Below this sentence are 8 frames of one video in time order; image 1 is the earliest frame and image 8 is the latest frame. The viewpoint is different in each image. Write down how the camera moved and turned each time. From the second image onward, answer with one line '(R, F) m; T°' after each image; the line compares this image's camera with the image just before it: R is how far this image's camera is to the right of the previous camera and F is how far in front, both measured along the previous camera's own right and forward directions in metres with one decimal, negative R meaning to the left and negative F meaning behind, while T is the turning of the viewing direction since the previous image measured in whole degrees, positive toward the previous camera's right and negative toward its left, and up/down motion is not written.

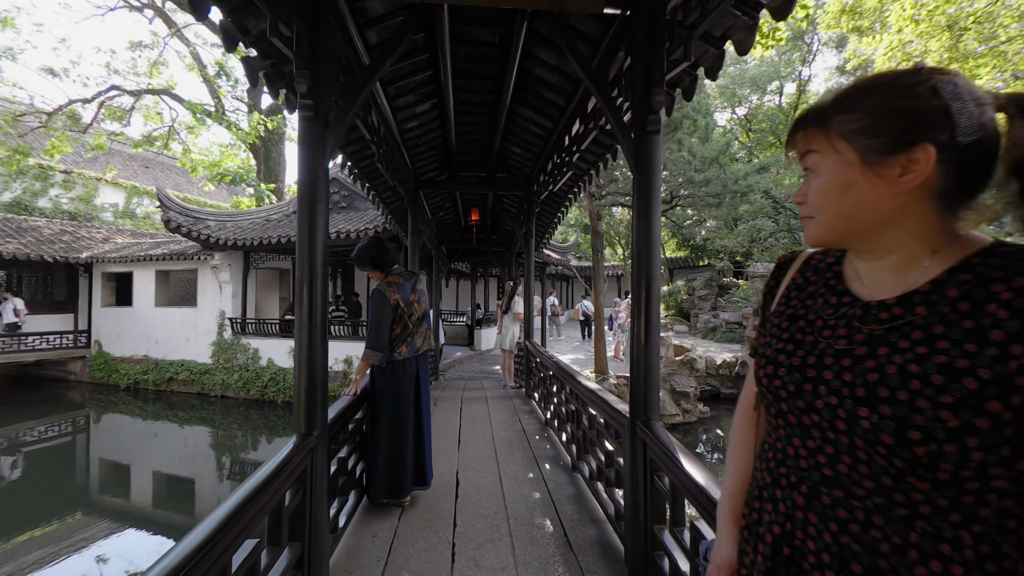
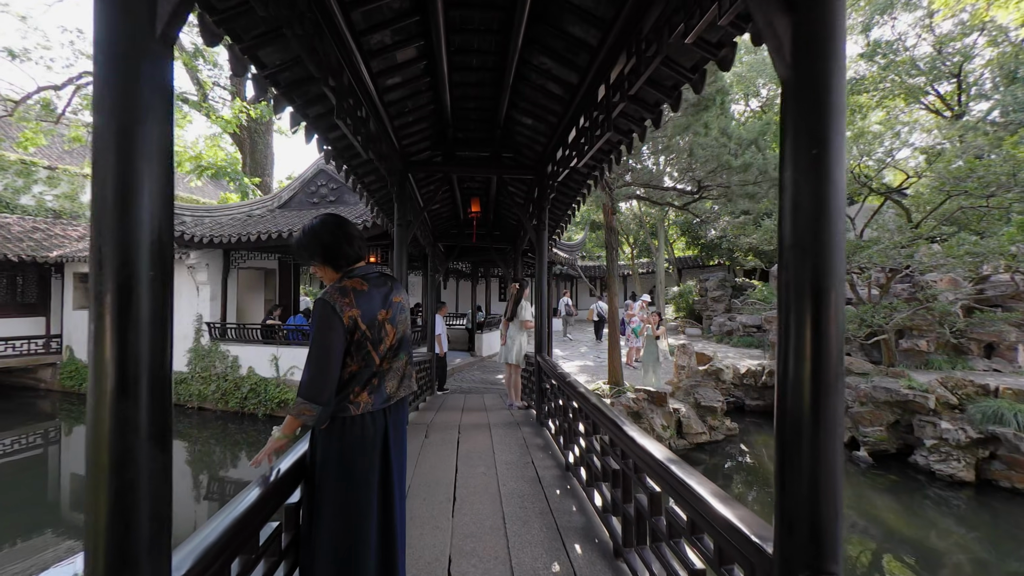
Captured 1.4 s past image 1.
(-0.1, +0.9) m; 0°
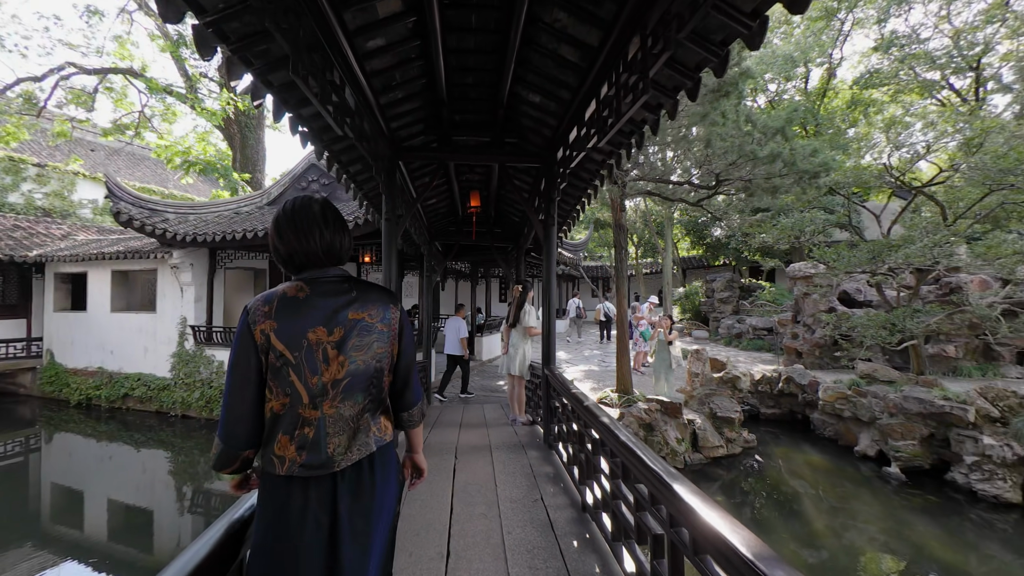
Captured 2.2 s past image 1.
(0.0, +0.5) m; 0°
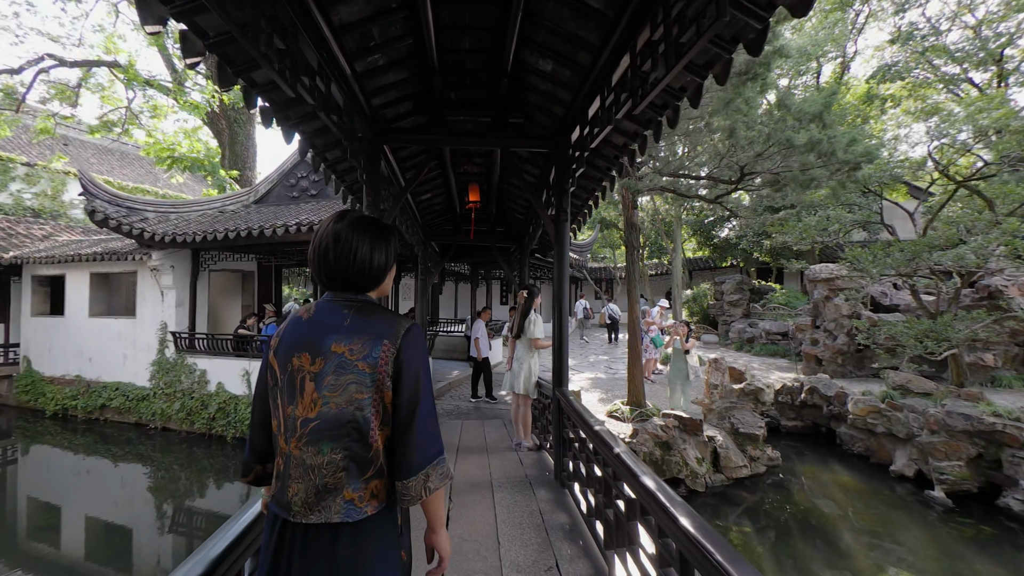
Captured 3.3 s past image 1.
(0.0, +0.6) m; 0°
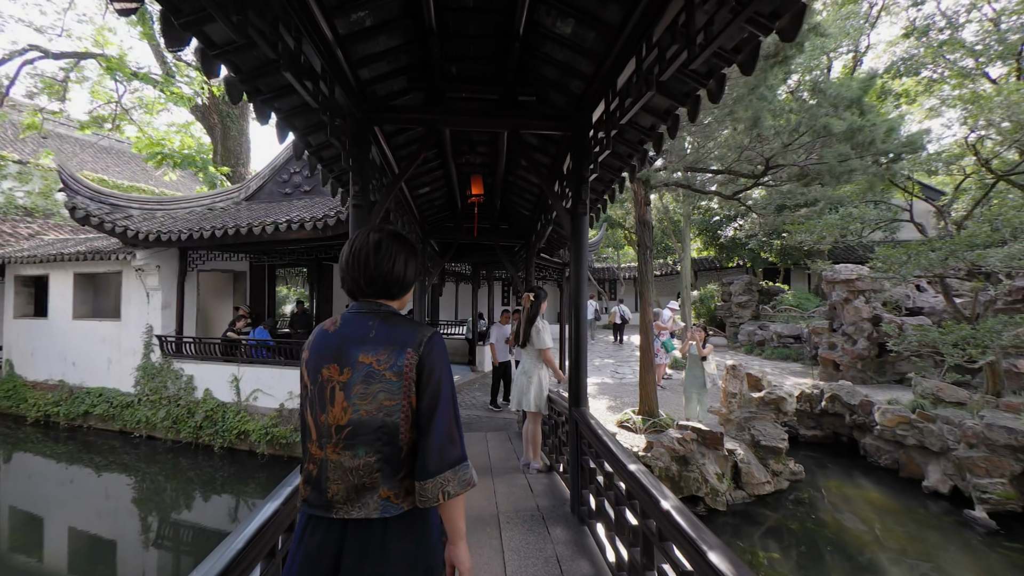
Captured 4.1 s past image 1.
(-0.1, +0.4) m; 0°
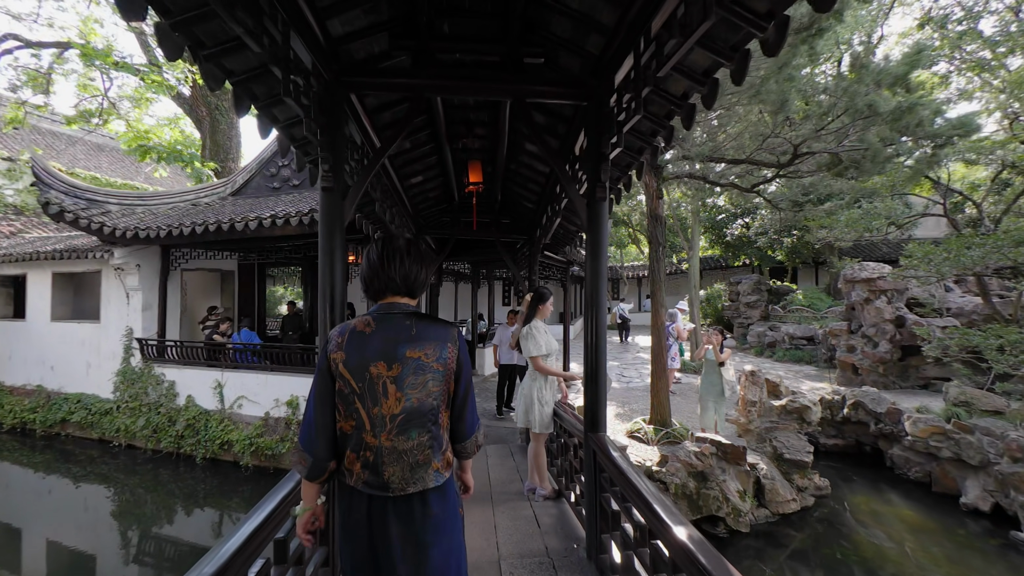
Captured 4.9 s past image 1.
(0.0, +0.5) m; 0°
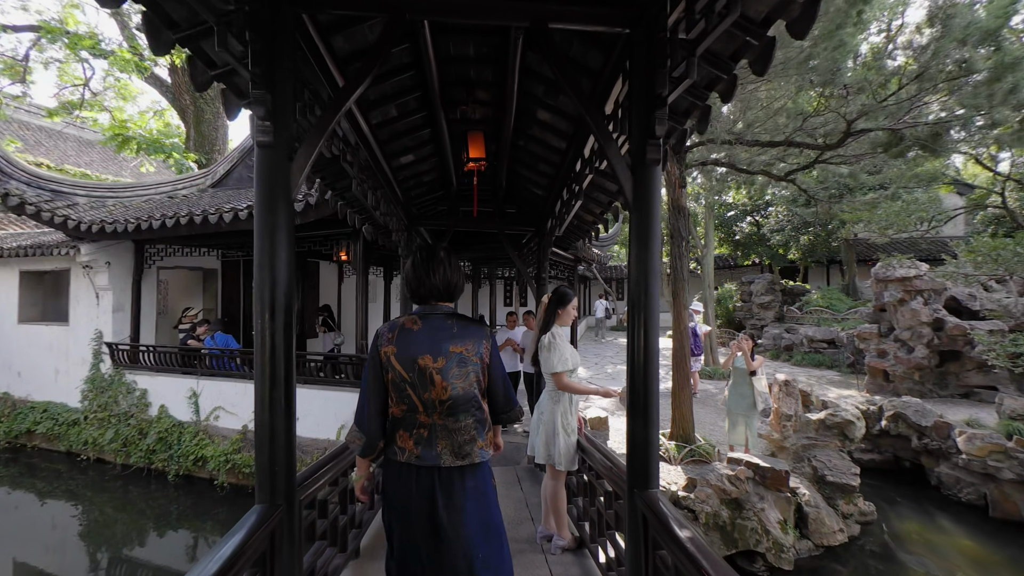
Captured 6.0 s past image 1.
(-0.1, +0.6) m; 0°
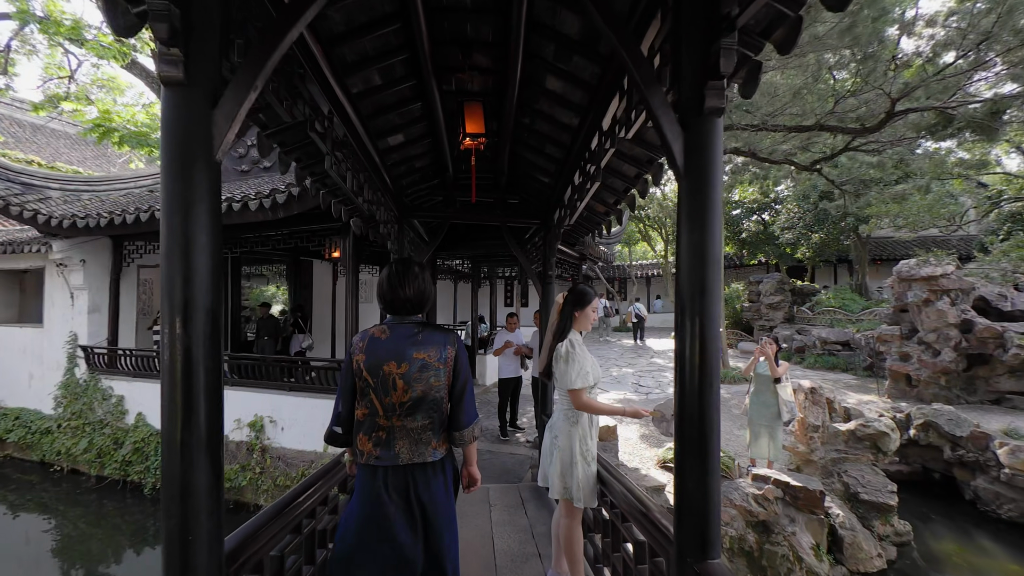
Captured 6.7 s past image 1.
(0.0, +0.4) m; 0°
